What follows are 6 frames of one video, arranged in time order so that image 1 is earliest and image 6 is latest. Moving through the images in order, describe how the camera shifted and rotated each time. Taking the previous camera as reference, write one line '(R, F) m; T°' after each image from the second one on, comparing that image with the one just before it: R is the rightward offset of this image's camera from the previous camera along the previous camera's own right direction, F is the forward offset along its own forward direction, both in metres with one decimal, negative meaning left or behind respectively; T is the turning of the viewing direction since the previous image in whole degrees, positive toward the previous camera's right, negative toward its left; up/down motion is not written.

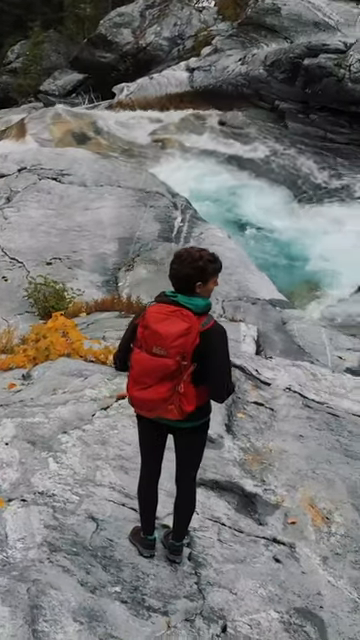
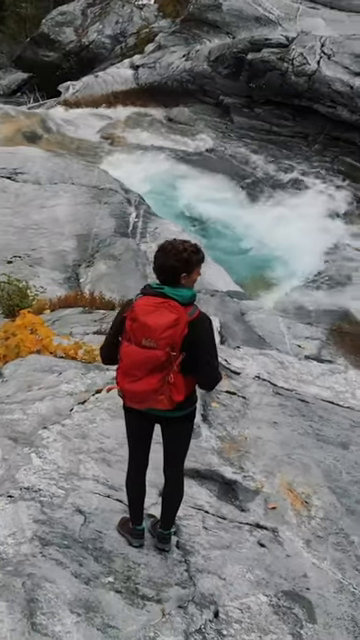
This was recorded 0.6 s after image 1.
(-0.2, -0.1) m; +4°
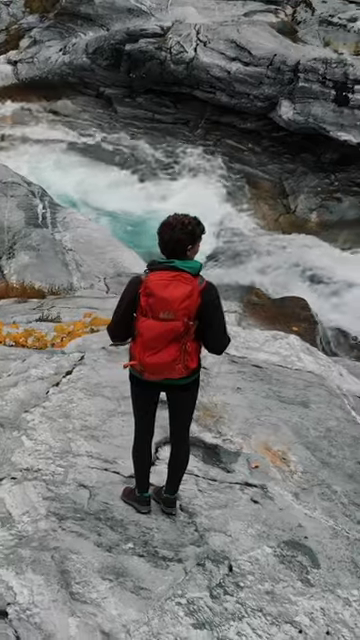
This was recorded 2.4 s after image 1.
(-0.7, -0.1) m; +9°
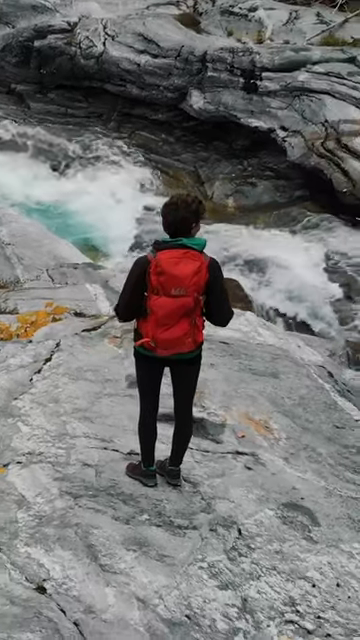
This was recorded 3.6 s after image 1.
(-0.6, -0.1) m; +7°
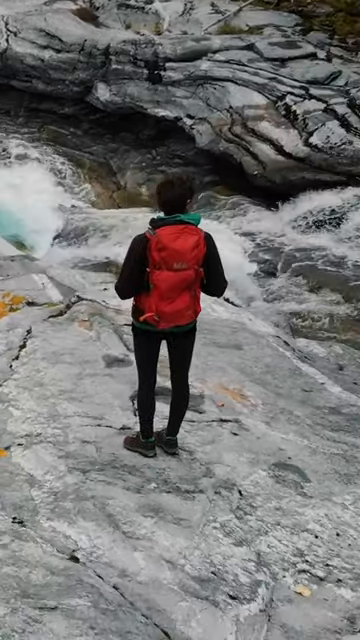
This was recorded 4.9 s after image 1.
(-0.6, -0.1) m; +7°
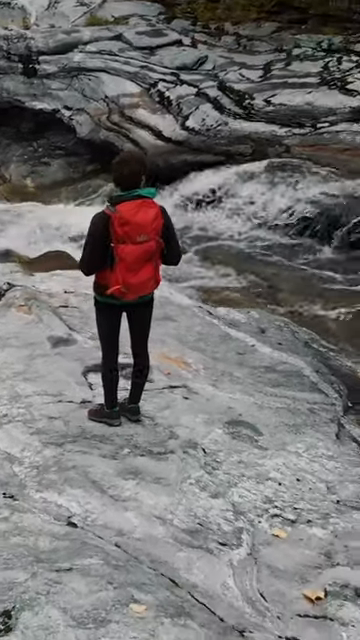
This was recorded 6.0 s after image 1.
(-0.6, -0.2) m; +8°
